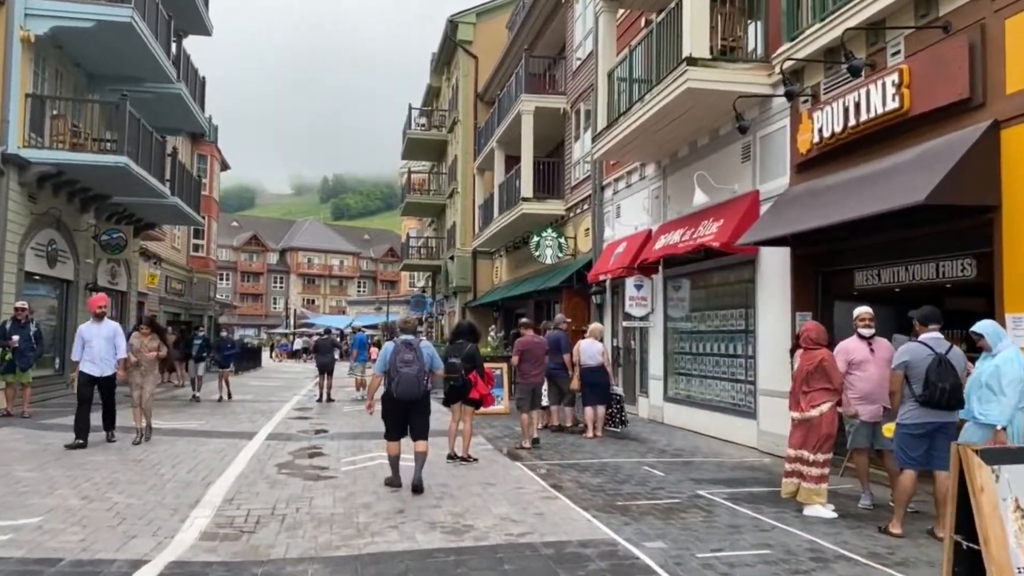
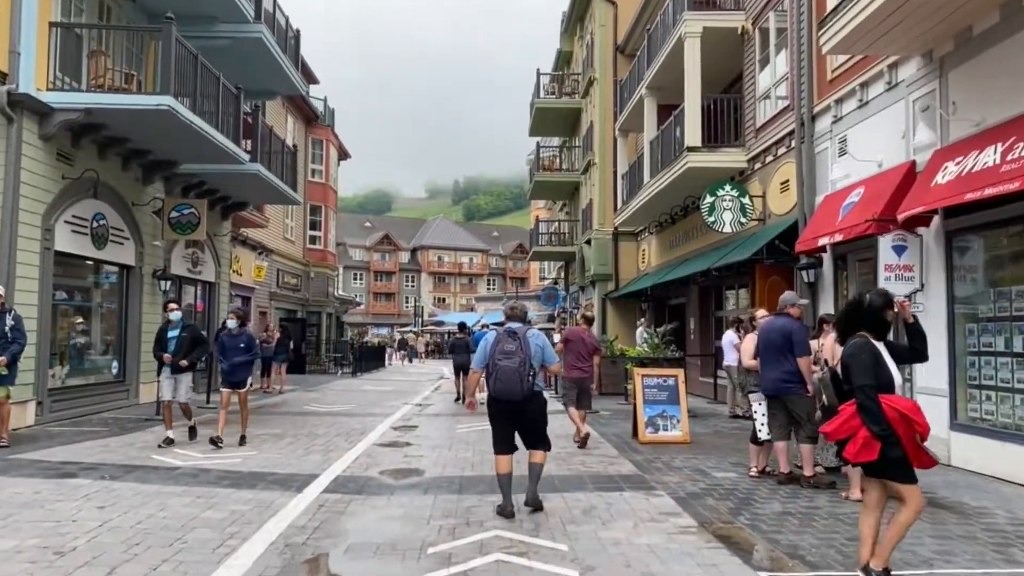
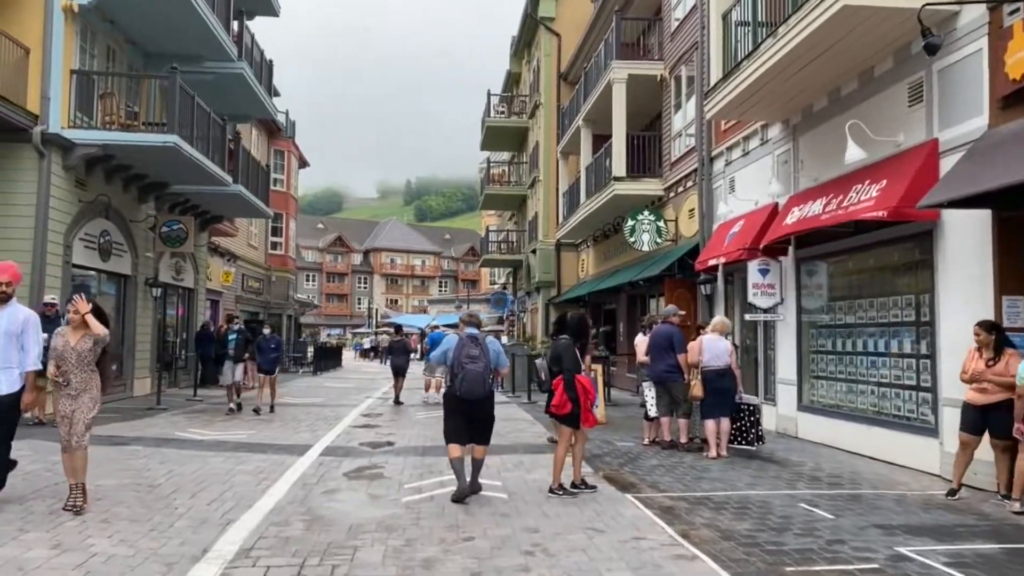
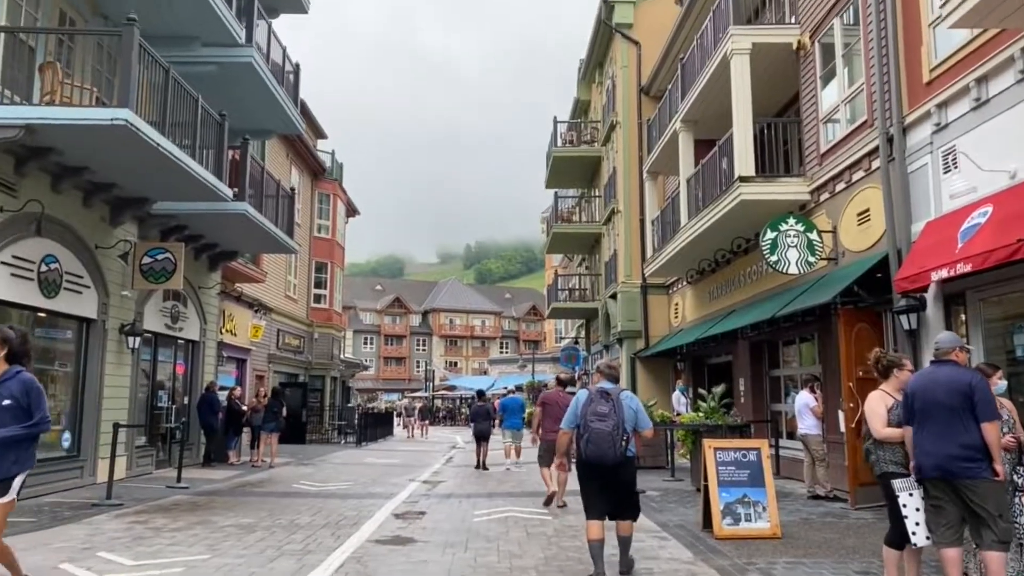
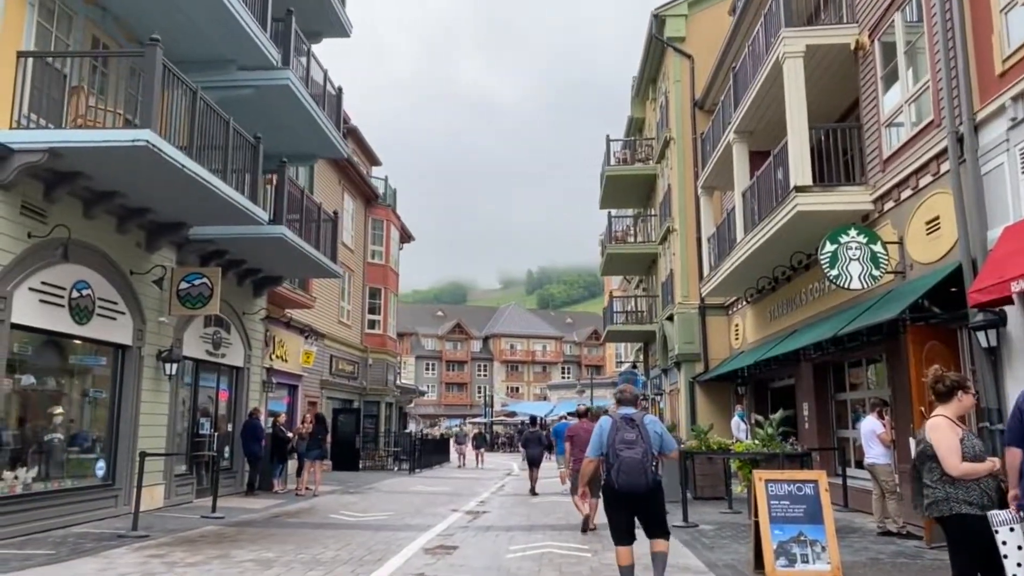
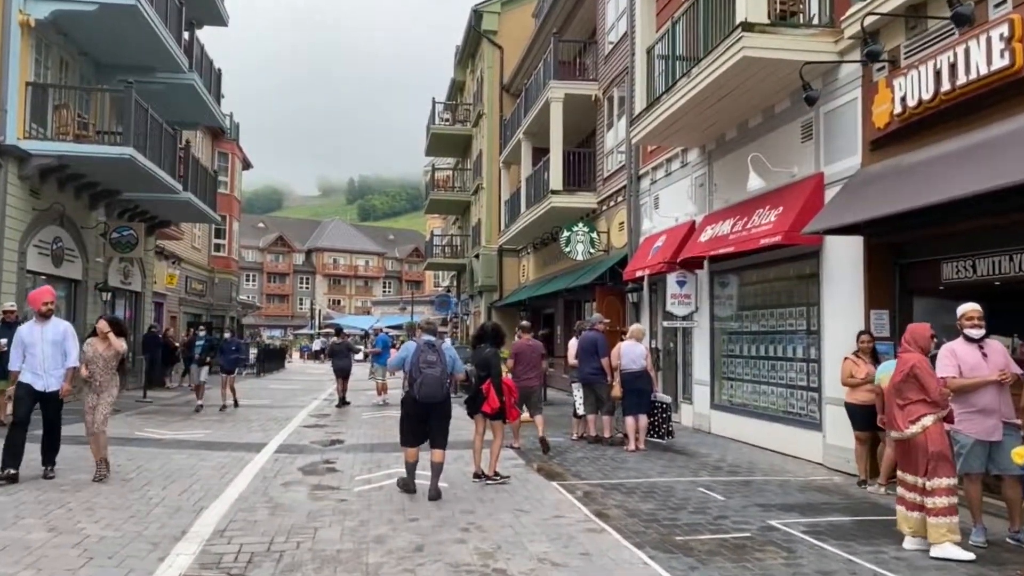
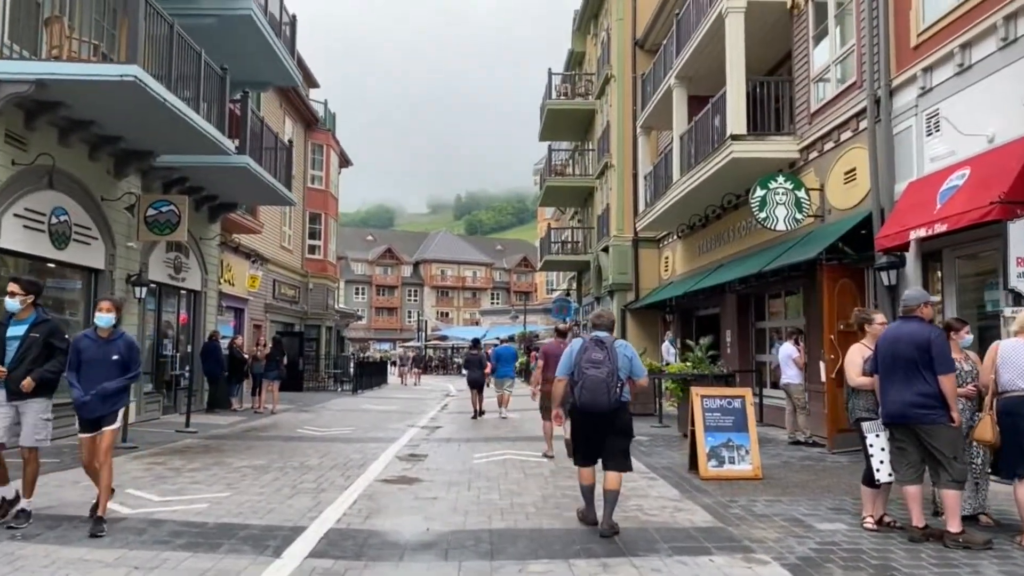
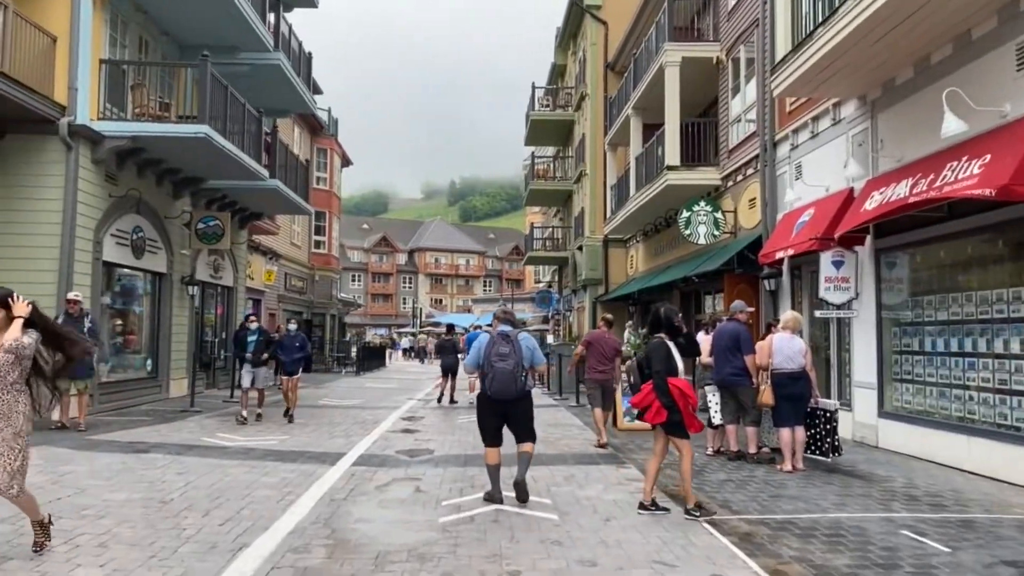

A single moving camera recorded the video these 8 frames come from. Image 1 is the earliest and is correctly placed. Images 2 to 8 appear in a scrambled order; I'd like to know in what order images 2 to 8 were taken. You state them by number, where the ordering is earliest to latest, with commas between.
6, 3, 8, 2, 7, 4, 5
